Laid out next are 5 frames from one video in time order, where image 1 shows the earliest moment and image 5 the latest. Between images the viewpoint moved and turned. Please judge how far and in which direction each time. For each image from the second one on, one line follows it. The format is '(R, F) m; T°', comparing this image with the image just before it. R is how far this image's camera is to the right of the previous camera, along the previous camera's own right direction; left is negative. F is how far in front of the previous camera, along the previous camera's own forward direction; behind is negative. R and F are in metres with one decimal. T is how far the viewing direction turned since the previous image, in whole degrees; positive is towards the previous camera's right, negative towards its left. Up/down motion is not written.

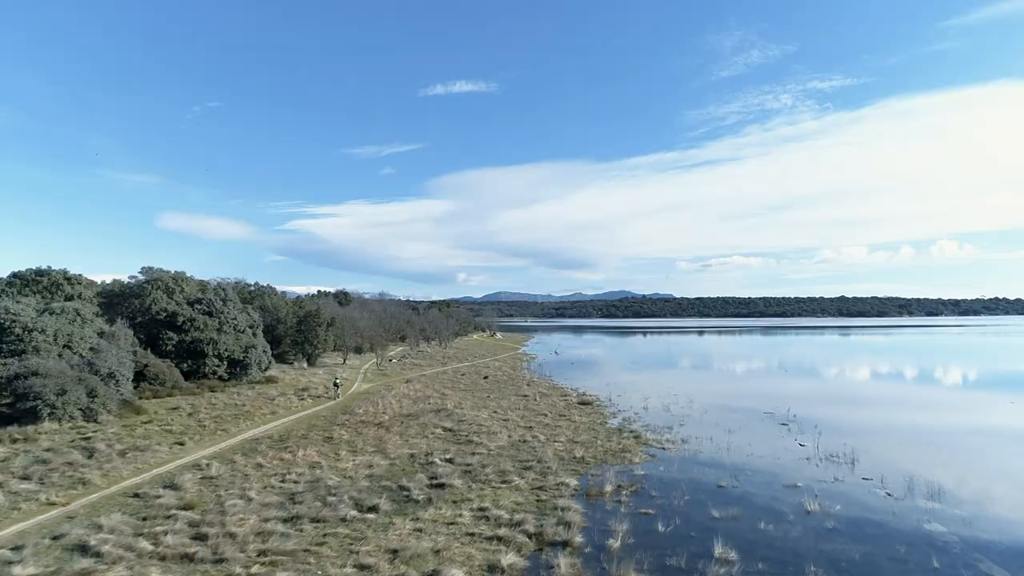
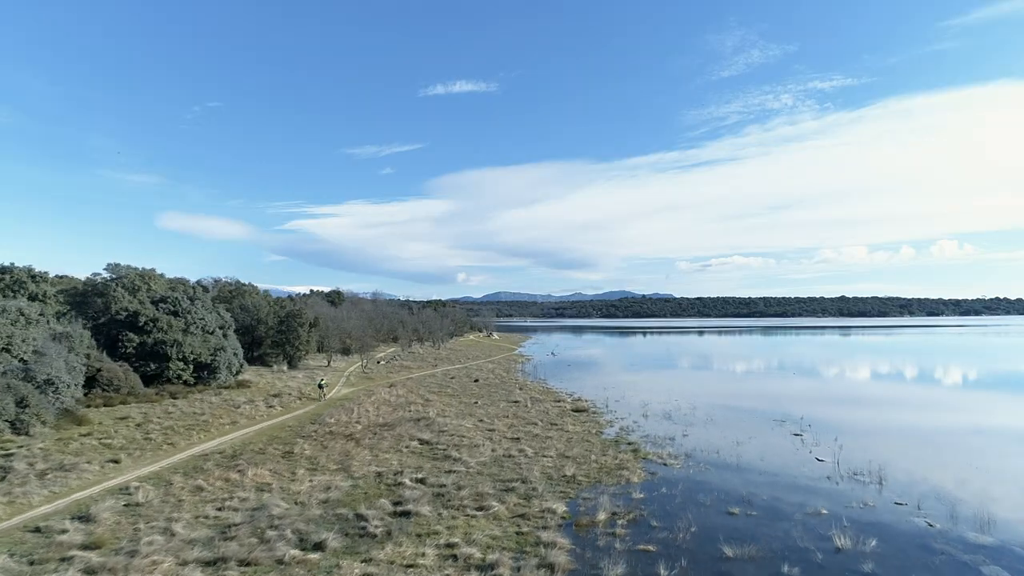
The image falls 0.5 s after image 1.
(+0.2, +0.8) m; 0°
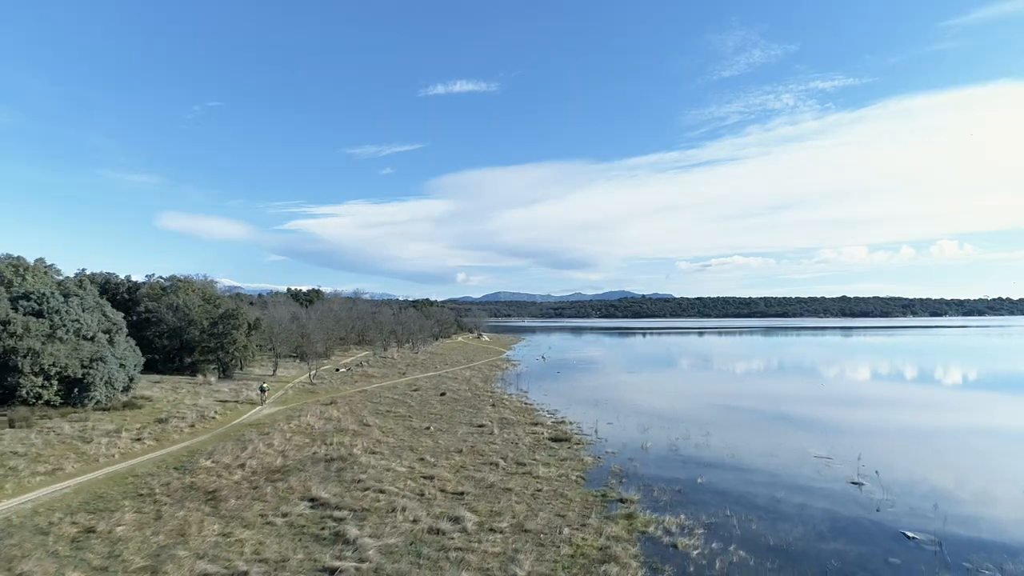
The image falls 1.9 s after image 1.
(+0.6, +2.3) m; 0°
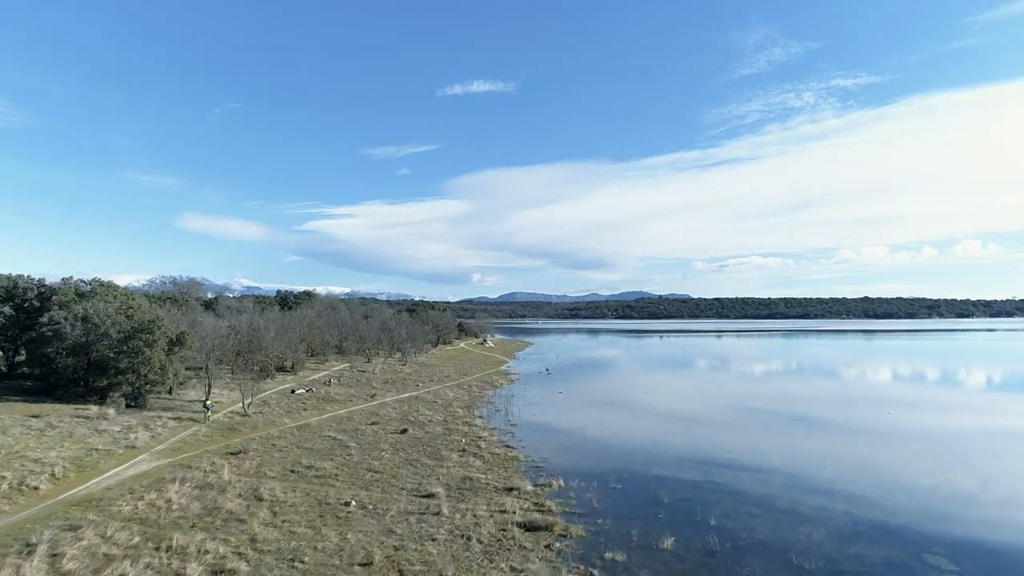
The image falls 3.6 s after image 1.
(+0.6, +2.6) m; -2°
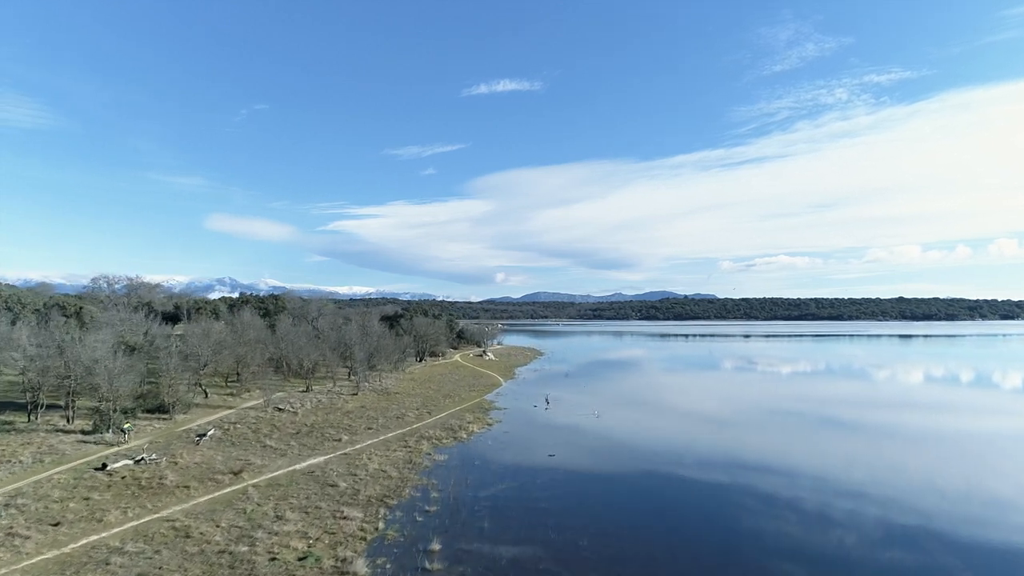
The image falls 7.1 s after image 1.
(+0.2, +1.1) m; -2°
